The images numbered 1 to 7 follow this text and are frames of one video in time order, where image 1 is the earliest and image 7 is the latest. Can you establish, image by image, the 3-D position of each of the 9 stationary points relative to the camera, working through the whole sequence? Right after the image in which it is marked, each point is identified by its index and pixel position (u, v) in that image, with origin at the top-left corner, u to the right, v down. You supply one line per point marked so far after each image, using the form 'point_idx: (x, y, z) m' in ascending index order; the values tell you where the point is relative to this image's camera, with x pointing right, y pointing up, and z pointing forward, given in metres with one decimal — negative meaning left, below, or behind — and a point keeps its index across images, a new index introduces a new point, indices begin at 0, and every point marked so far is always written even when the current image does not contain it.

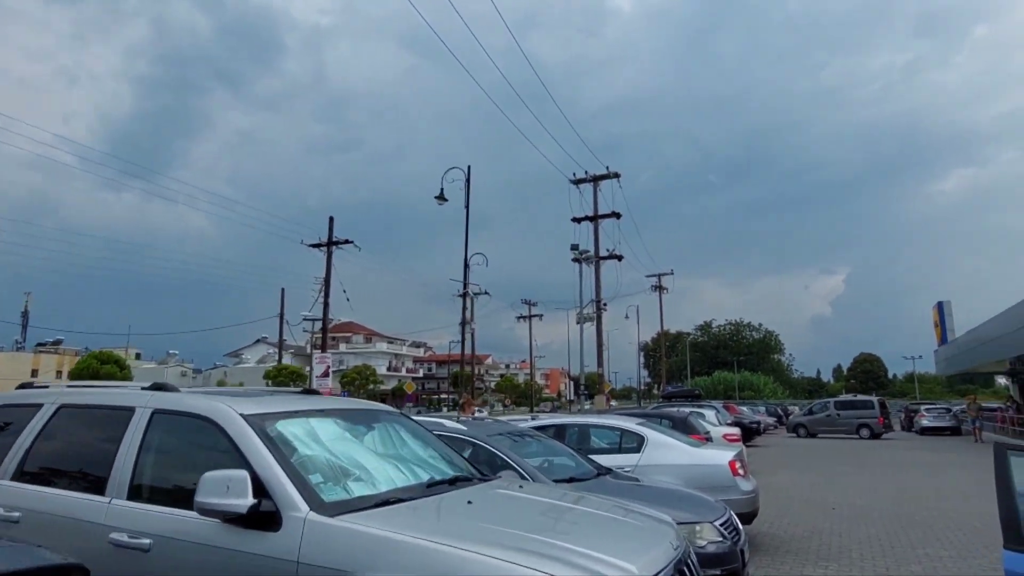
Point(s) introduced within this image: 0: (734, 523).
0: (+2.3, -2.5, +6.5) m
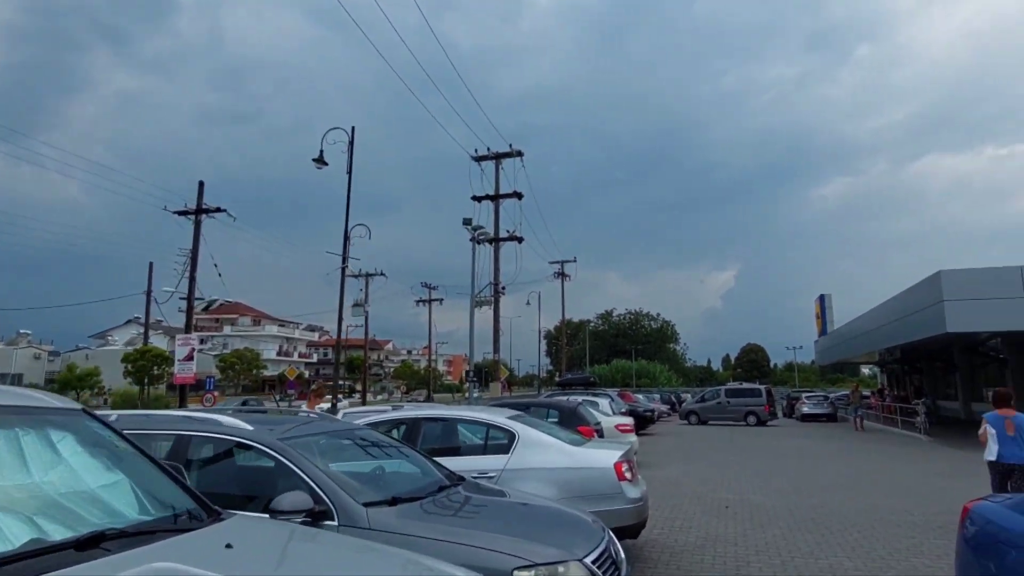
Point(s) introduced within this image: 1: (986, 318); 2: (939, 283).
0: (+0.8, -2.1, +4.9) m
1: (+14.7, -0.9, +19.1) m
2: (+13.7, +0.2, +19.7) m
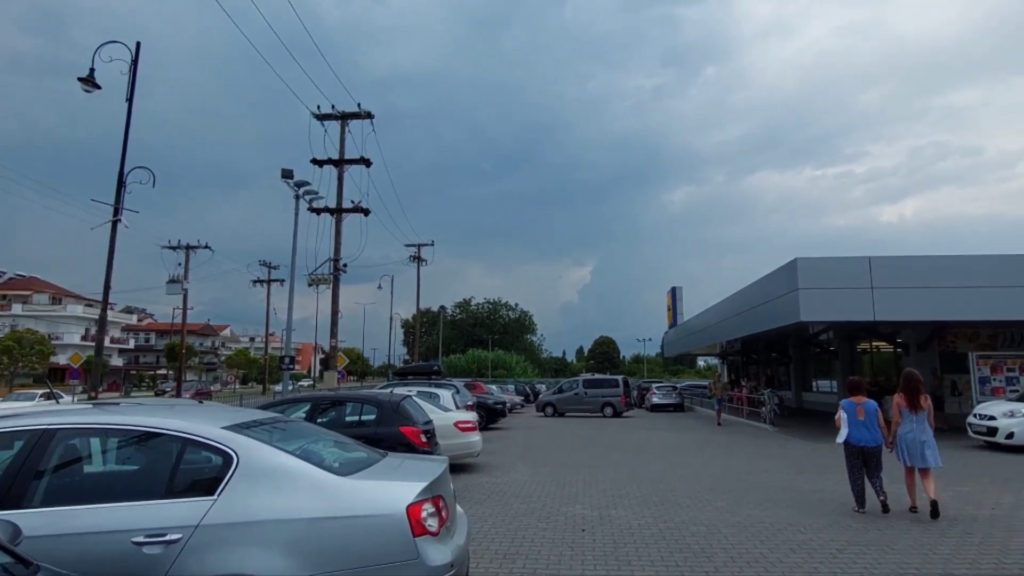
0: (-0.6, -1.5, +1.9) m
1: (+9.9, -0.6, +18.7) m
2: (+8.9, +0.6, +19.2) m
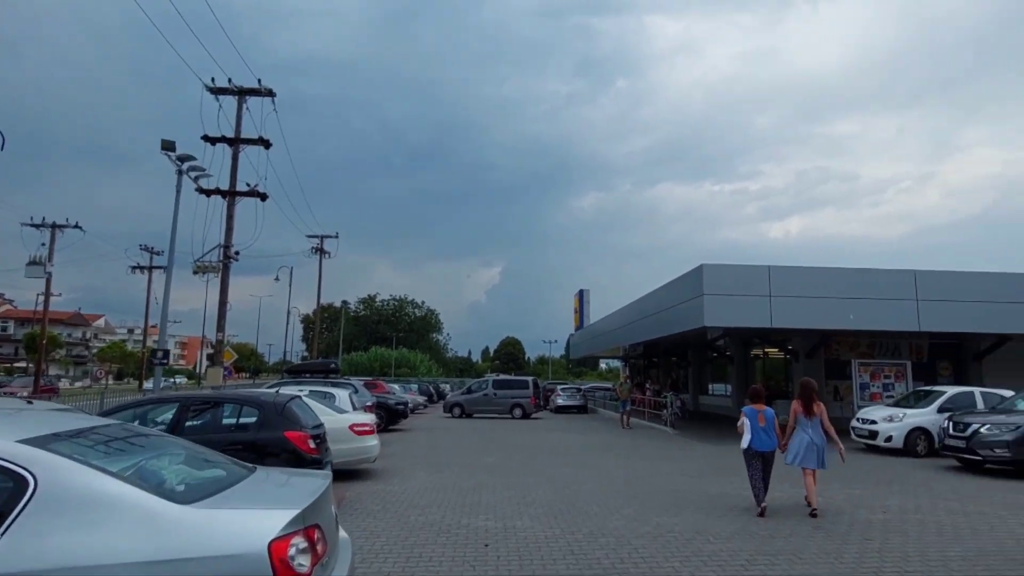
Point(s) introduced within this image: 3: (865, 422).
0: (-0.8, -1.4, +1.0) m
1: (+7.1, -0.8, +19.3) m
2: (+6.0, +0.4, +19.6) m
3: (+10.4, -3.9, +18.0) m
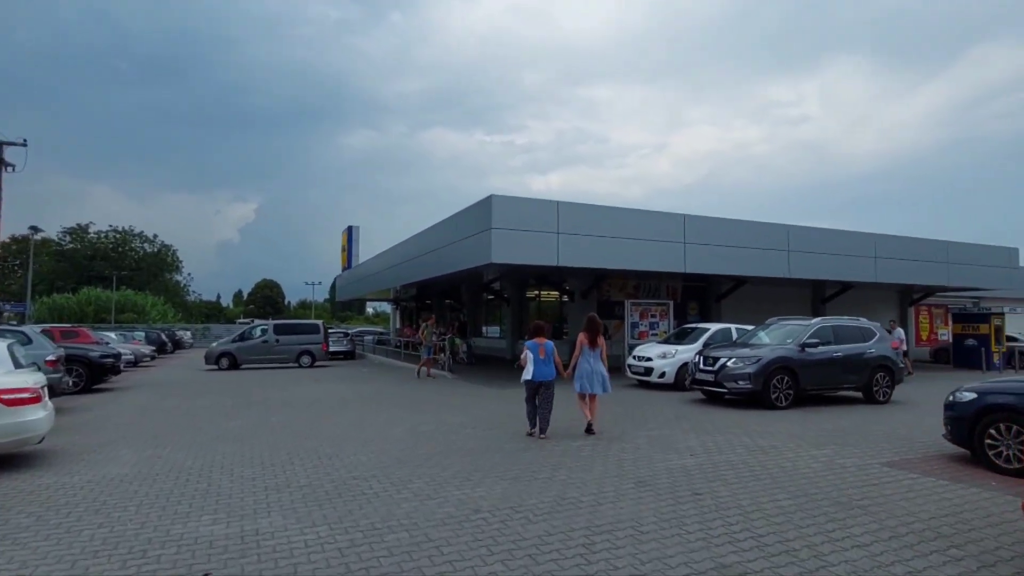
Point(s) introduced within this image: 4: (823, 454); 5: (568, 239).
0: (-0.4, -1.1, -1.6) m
1: (+0.3, +1.1, +18.1) m
2: (-0.7, +2.3, +17.9) m
3: (+3.8, -2.1, +18.4) m
4: (+4.5, -2.4, +8.9) m
5: (+1.7, +1.5, +18.7) m
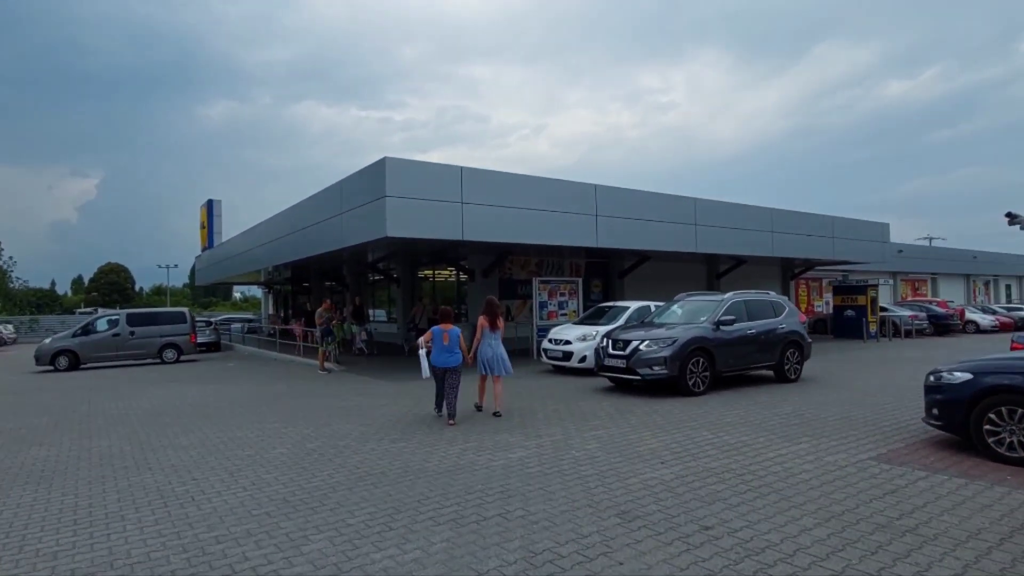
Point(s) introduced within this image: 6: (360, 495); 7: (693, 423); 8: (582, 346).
0: (+0.9, -1.1, -3.7) m
1: (-2.3, +1.7, +15.8) m
2: (-3.3, +2.9, +15.3) m
3: (+1.1, -1.5, +16.8) m
4: (+3.6, -2.0, +7.7) m
5: (-1.1, +2.1, +16.6) m
6: (-1.6, -2.2, +6.5) m
7: (+2.7, -2.1, +9.4) m
8: (+1.7, -1.5, +16.4) m
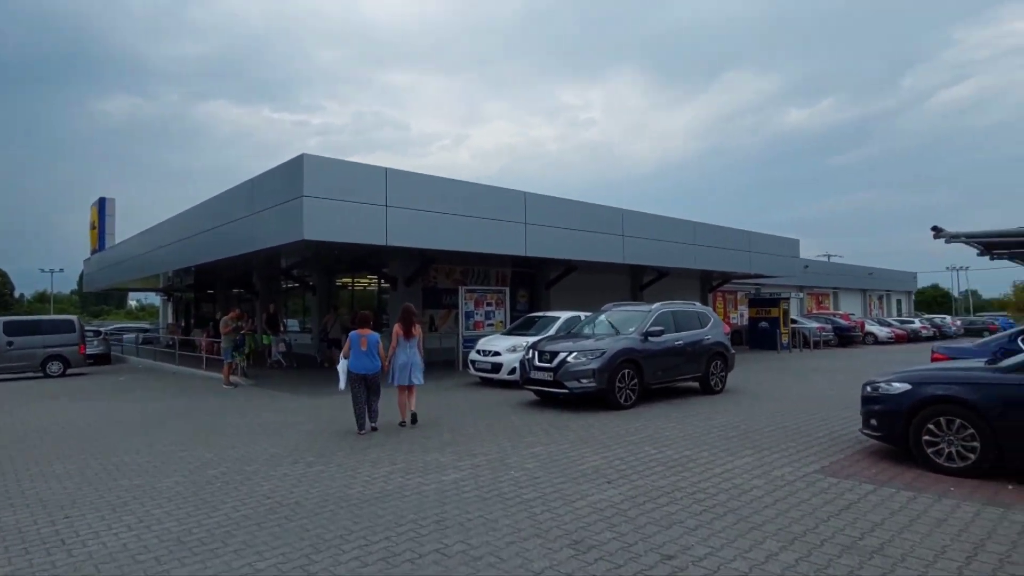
0: (+1.6, -1.0, -4.2) m
1: (-4.0, +1.5, +14.8) m
2: (-4.9, +2.7, +14.2) m
3: (-0.8, -1.7, +16.1) m
4: (+2.9, -2.1, +7.4) m
5: (-2.9, +1.9, +15.7) m
6: (-2.2, -2.2, +5.6) m
7: (+1.7, -2.3, +9.1) m
8: (-0.1, -1.8, +15.8) m
